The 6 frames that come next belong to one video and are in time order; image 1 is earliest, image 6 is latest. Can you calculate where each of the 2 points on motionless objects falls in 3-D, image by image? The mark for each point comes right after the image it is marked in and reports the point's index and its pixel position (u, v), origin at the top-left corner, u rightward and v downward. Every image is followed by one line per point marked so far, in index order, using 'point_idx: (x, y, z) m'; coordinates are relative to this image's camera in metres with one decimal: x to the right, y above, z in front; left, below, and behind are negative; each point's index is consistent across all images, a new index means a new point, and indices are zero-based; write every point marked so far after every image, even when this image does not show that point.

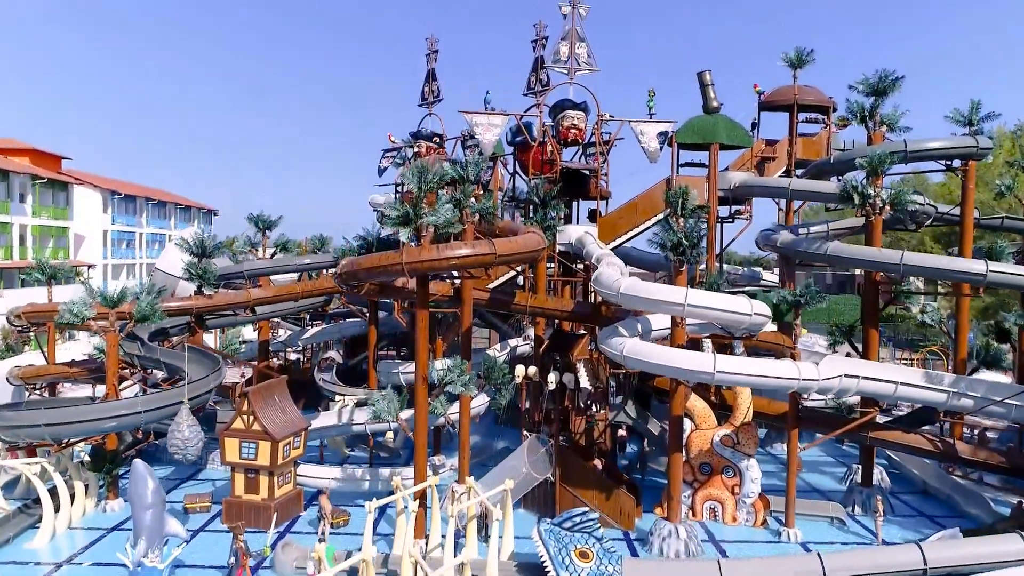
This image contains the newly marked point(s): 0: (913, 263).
0: (+11.3, +0.7, +15.0) m
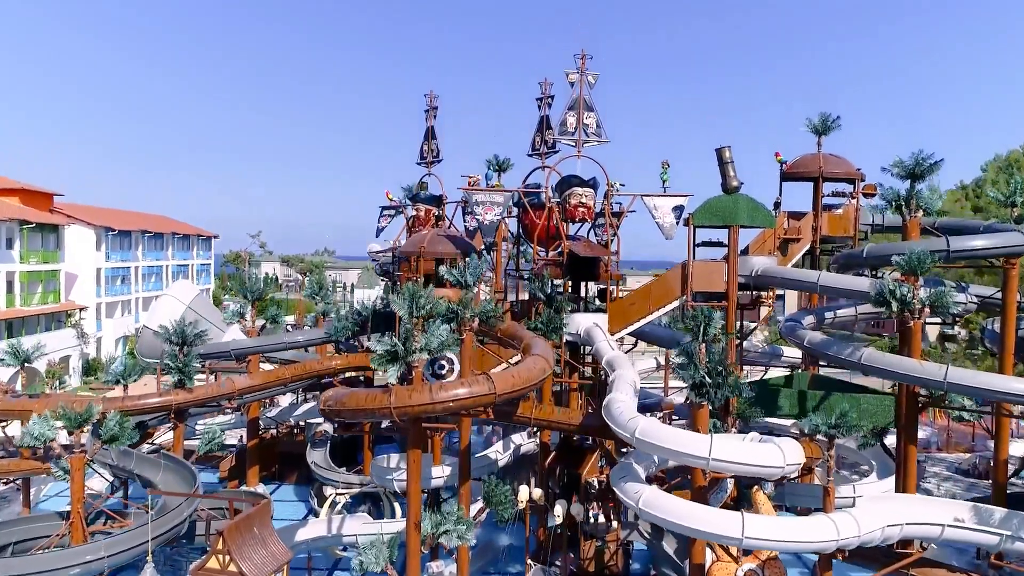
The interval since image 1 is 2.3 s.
0: (+11.4, -2.4, +13.5) m
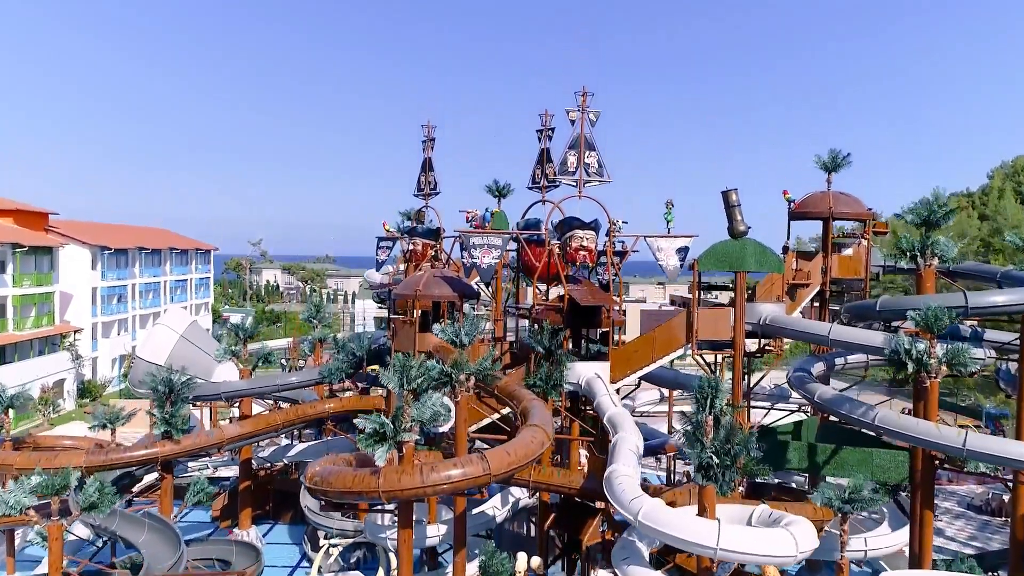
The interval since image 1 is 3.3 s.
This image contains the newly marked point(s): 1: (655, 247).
0: (+11.3, -3.9, +12.9) m
1: (+4.8, +1.4, +17.7) m
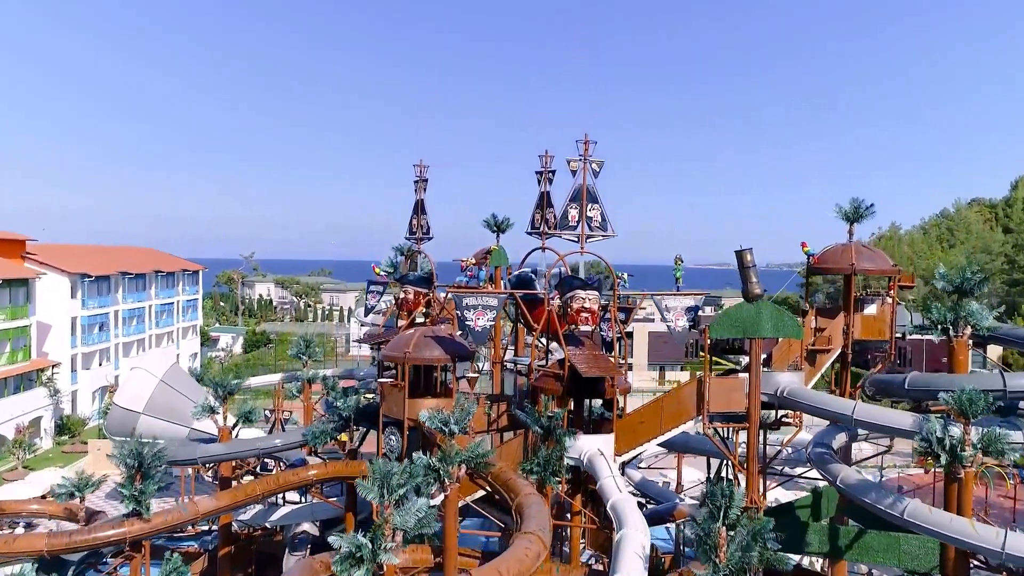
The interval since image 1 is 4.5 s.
0: (+11.3, -5.8, +11.7) m
1: (+4.7, -0.6, +16.6) m
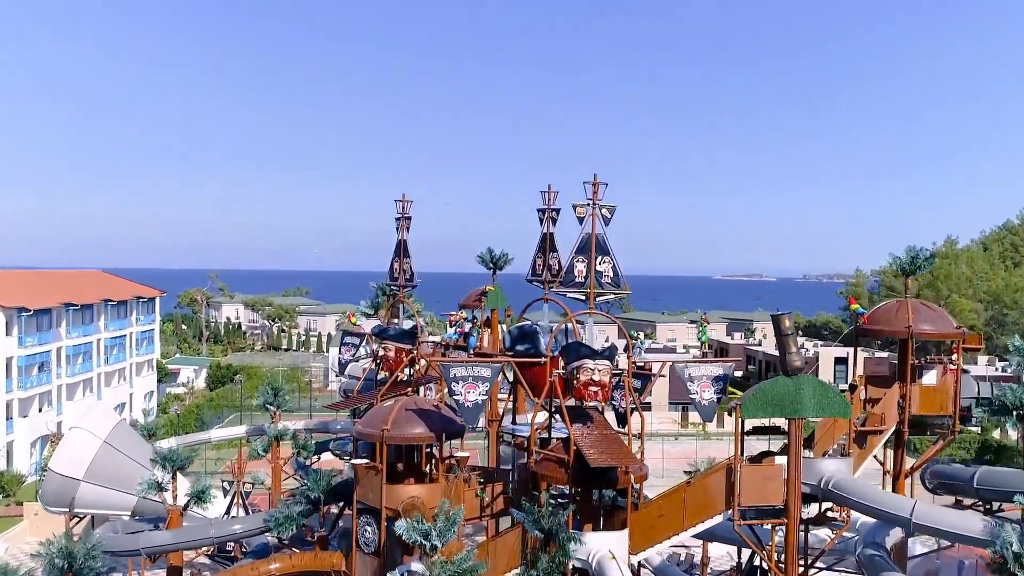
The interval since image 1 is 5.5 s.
0: (+11.4, -7.6, +9.8) m
1: (+4.6, -2.4, +14.3) m
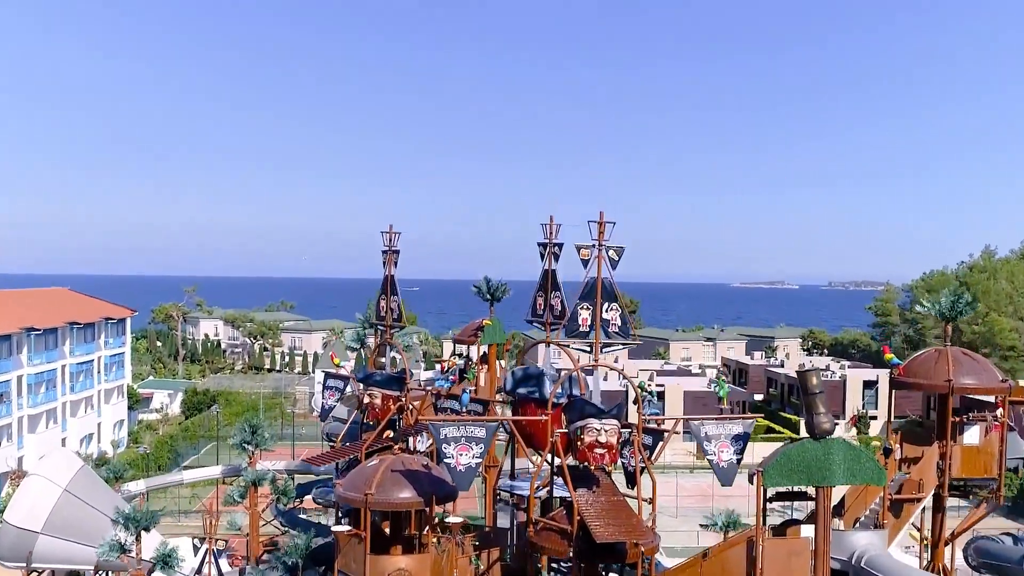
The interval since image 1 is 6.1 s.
0: (+11.5, -8.8, +8.7) m
1: (+4.6, -3.6, +13.0) m
